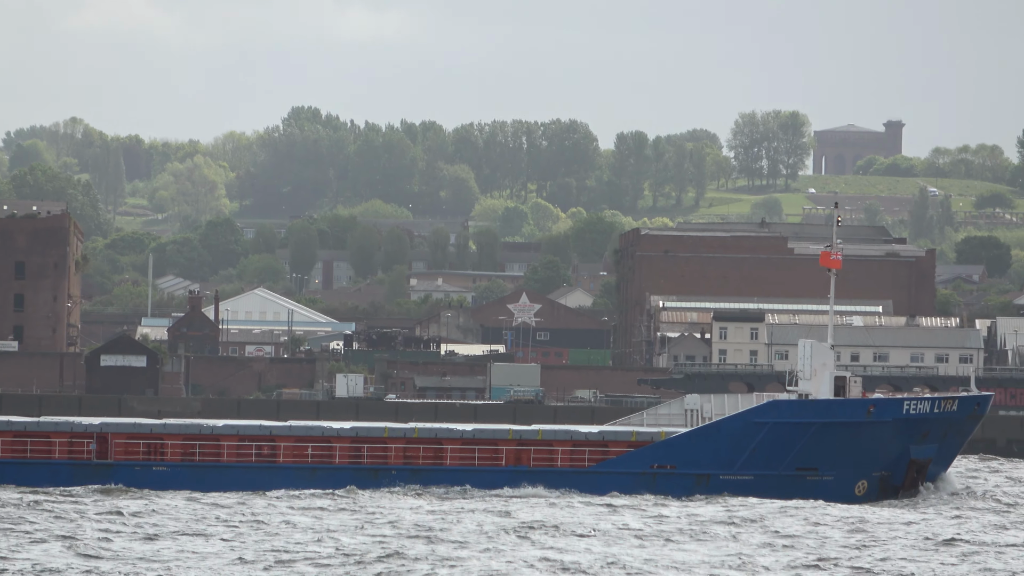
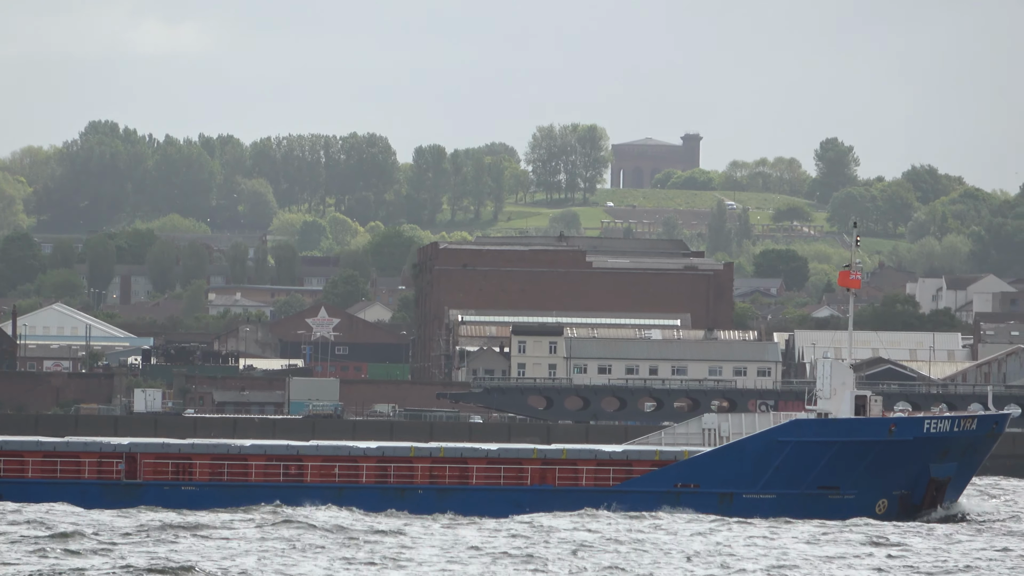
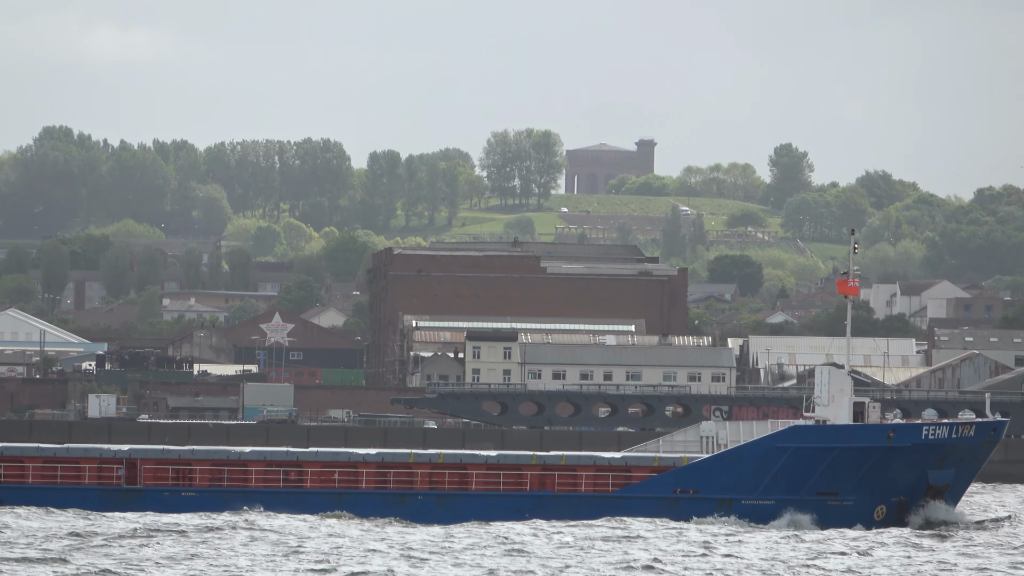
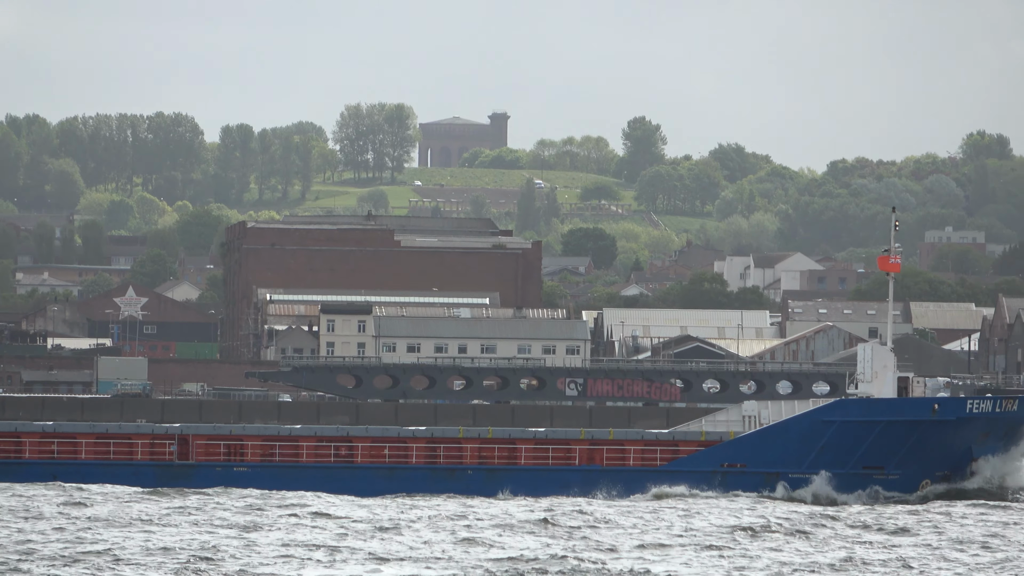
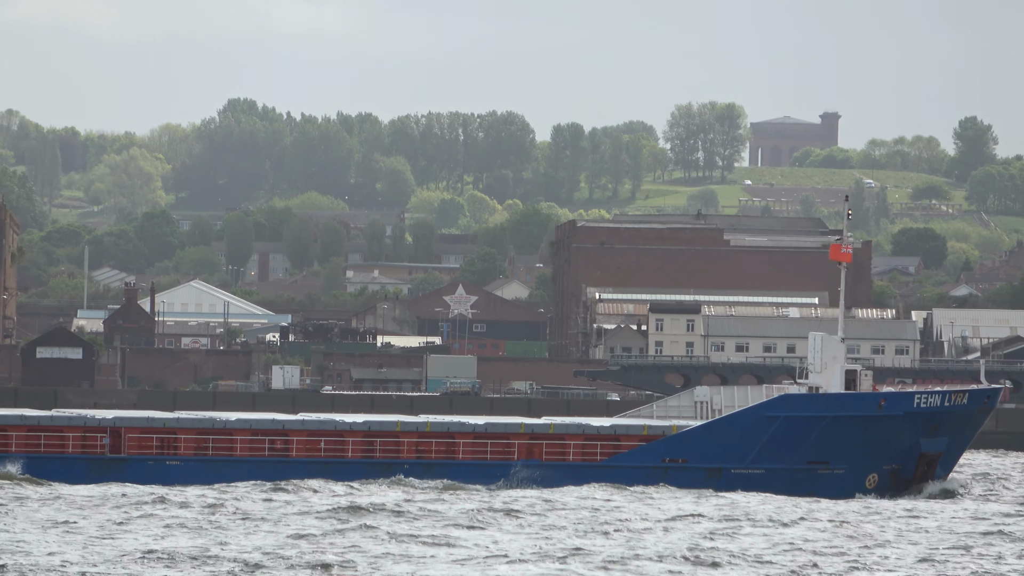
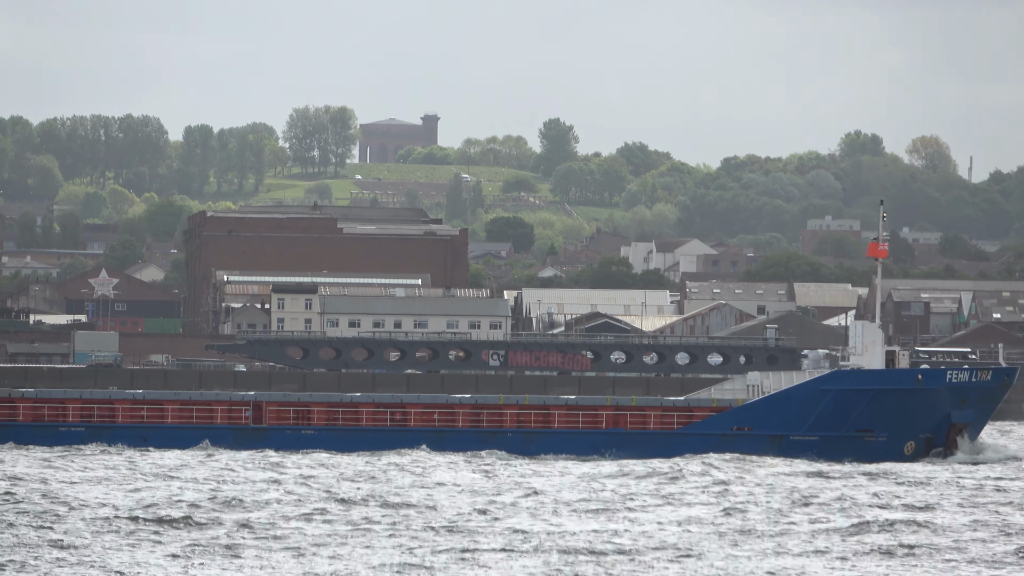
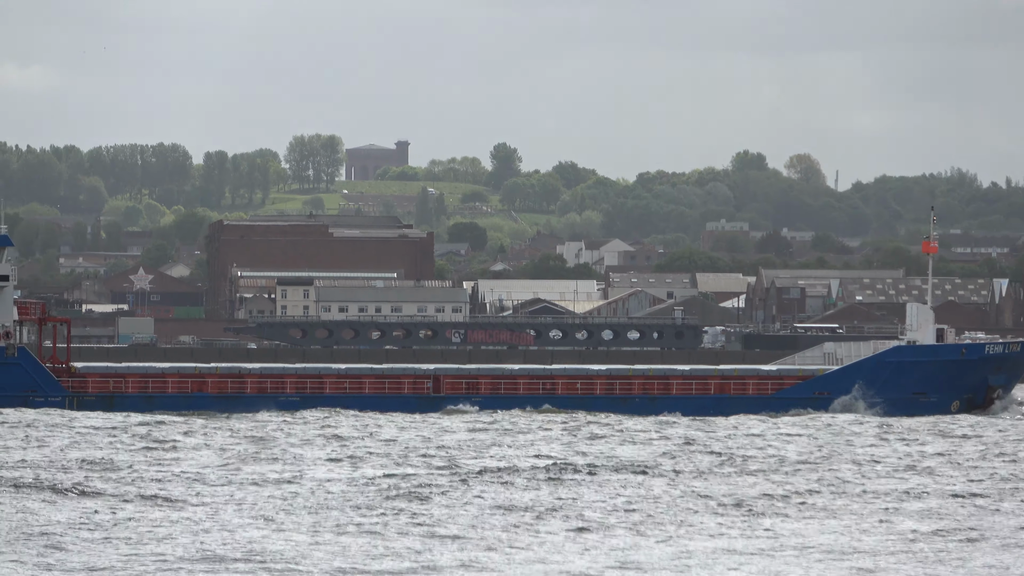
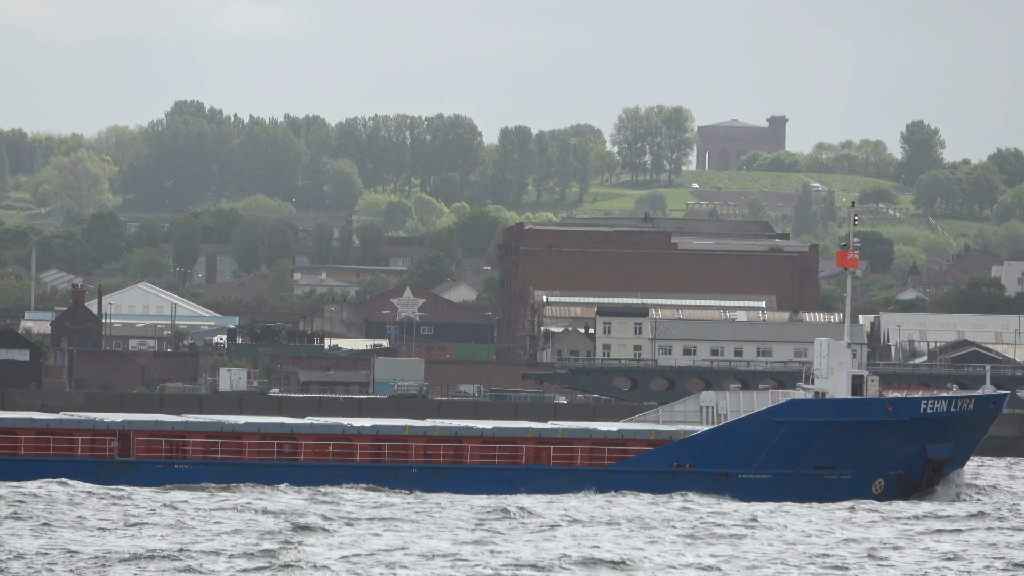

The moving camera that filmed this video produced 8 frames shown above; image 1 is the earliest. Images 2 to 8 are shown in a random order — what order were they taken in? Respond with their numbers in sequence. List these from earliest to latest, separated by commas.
5, 8, 2, 3, 4, 6, 7
